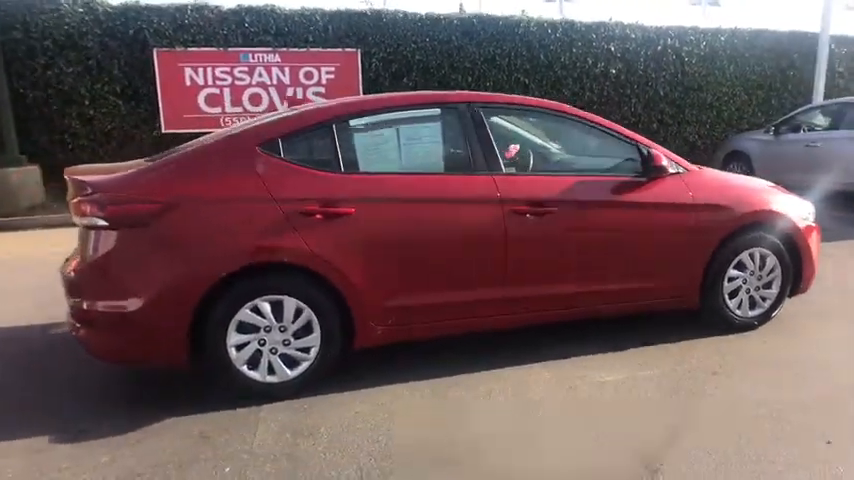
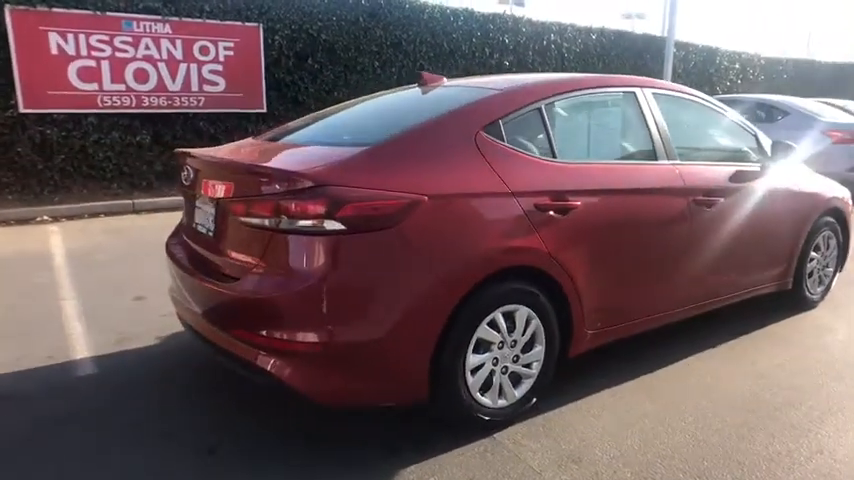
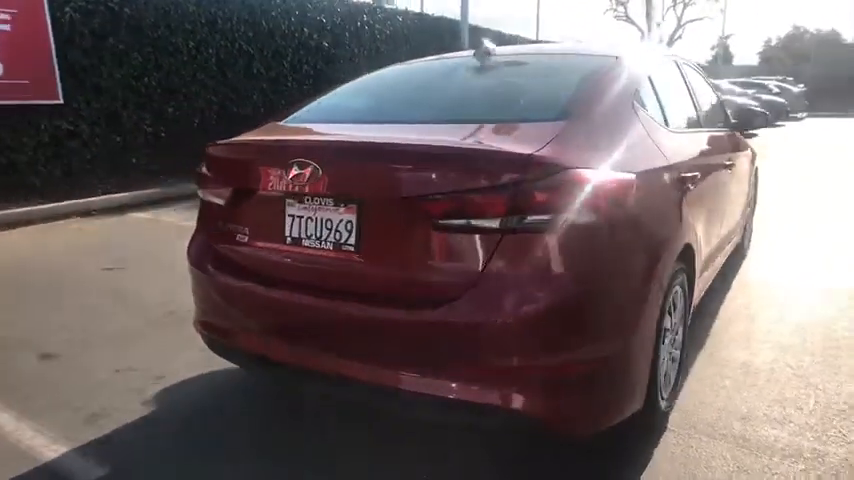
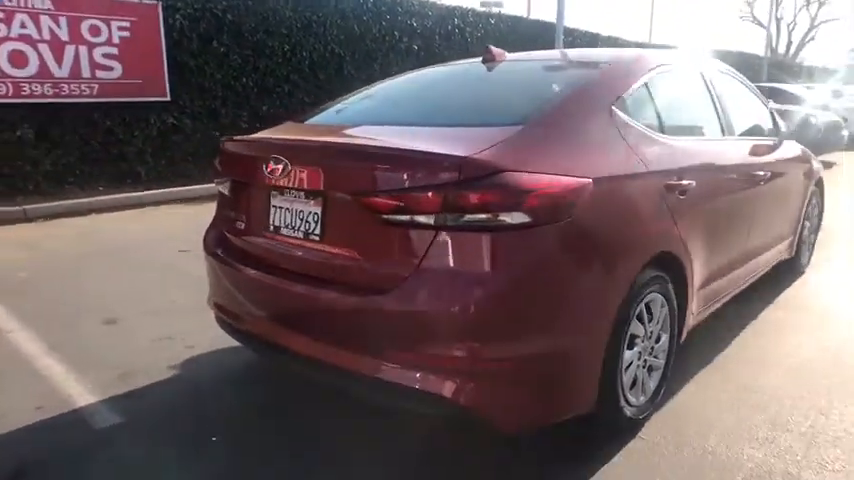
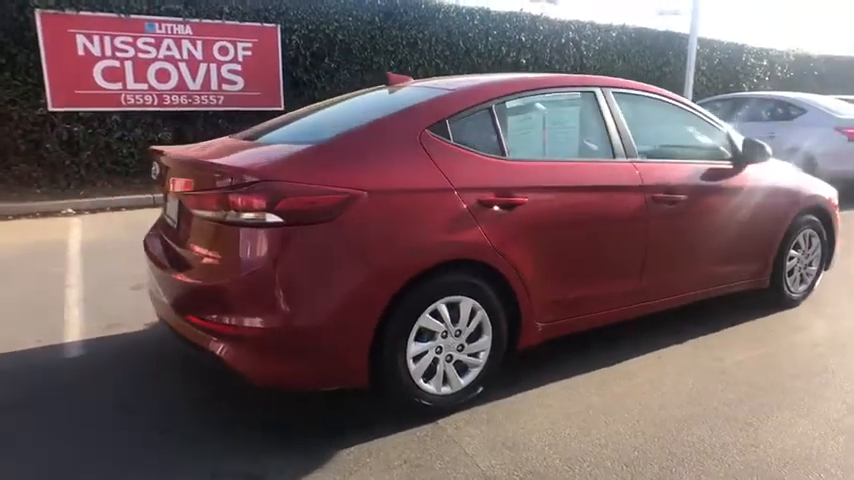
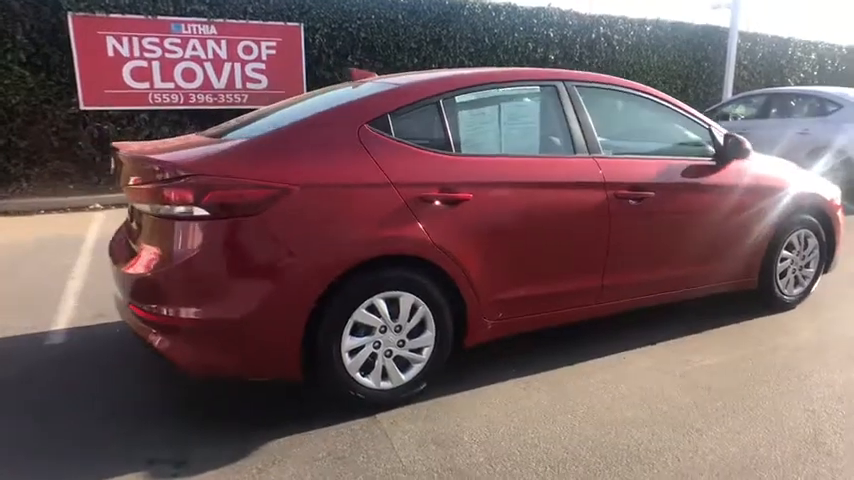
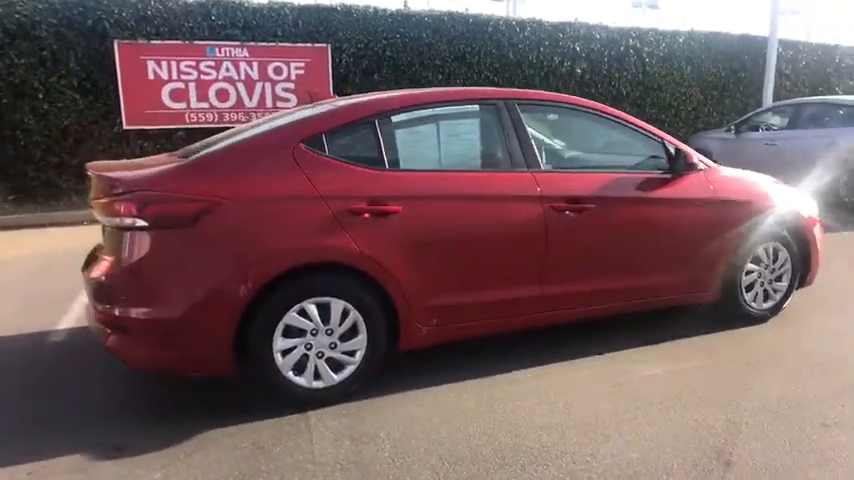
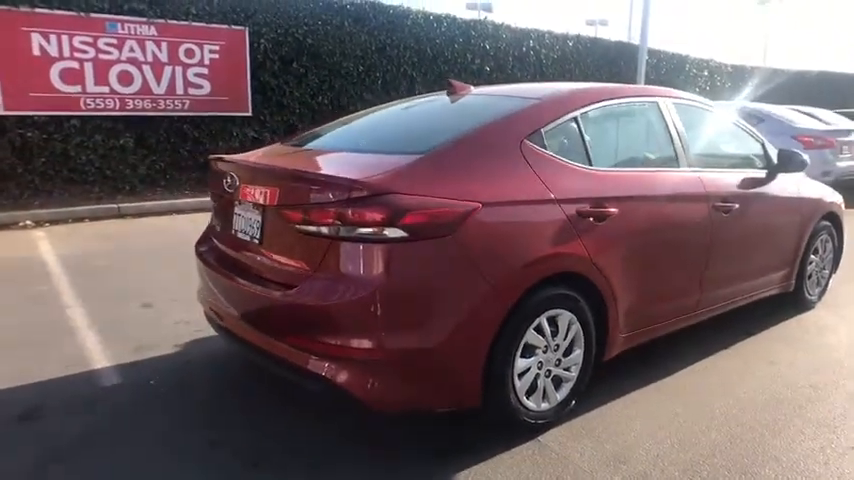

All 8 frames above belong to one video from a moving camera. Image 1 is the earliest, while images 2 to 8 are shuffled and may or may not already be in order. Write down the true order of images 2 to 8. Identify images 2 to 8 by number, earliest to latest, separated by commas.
7, 6, 5, 2, 8, 4, 3
